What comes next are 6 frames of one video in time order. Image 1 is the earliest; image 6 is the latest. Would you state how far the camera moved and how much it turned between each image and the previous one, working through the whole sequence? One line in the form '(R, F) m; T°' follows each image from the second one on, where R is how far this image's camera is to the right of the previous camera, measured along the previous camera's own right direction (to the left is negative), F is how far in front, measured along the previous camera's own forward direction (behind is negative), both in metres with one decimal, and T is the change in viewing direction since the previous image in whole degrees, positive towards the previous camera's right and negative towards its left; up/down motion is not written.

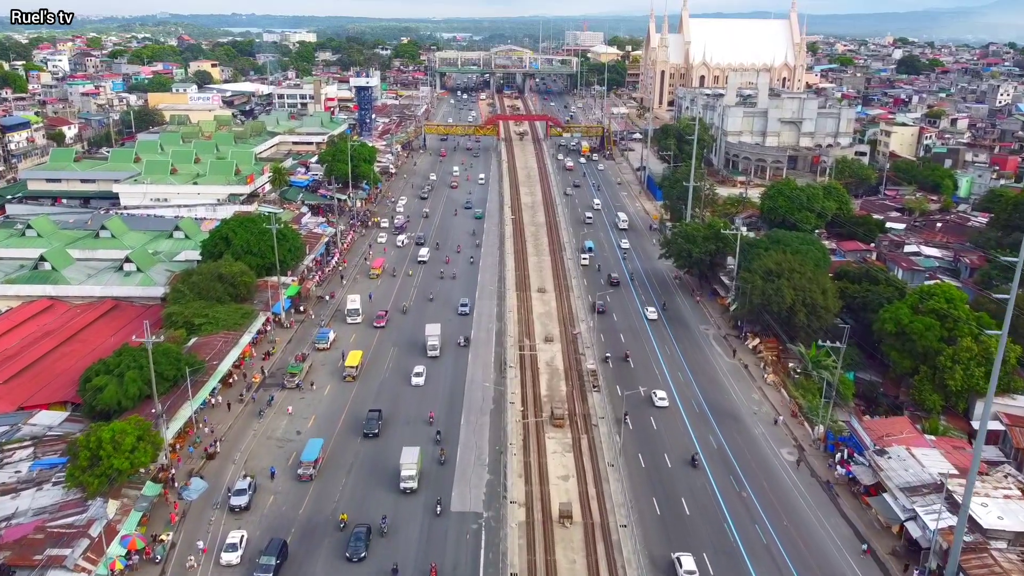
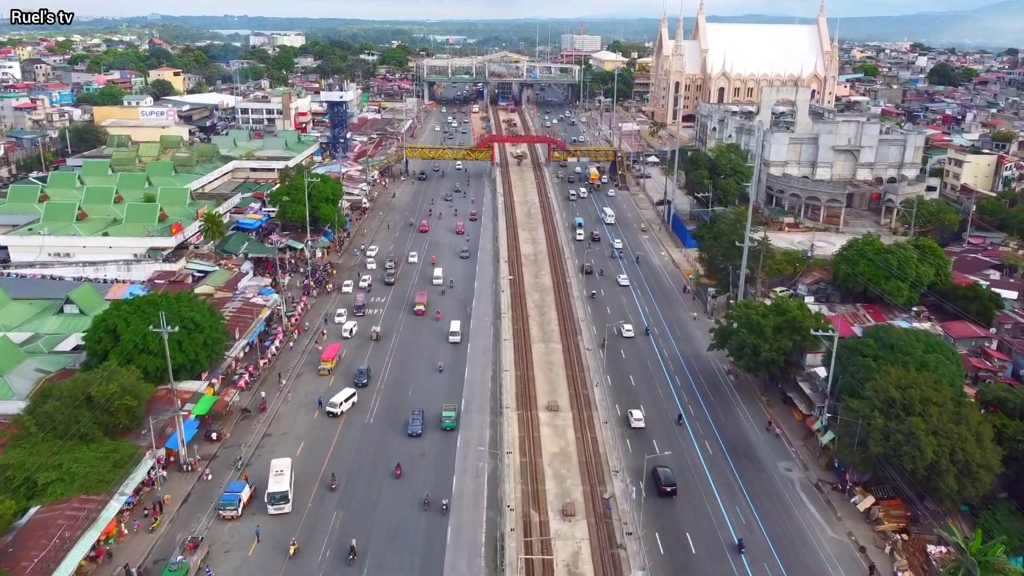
(-0.3, +20.9) m; 0°
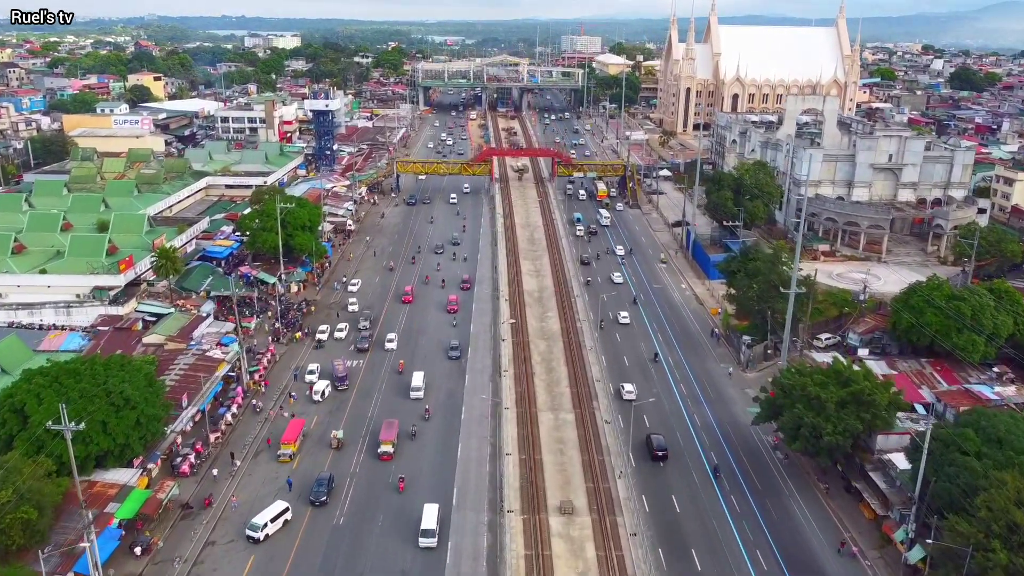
(-0.2, +10.4) m; 0°
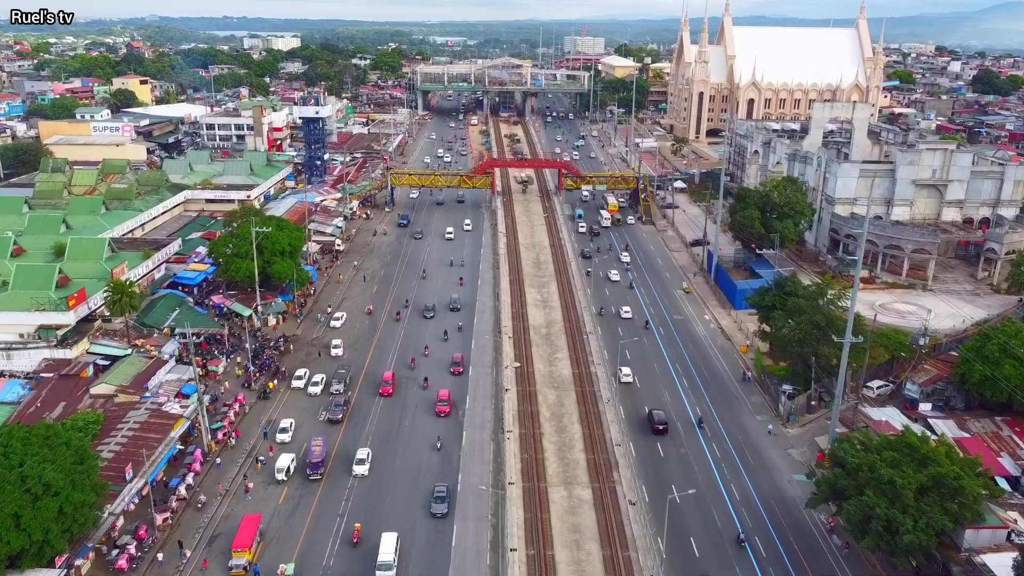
(-0.2, +8.3) m; 0°
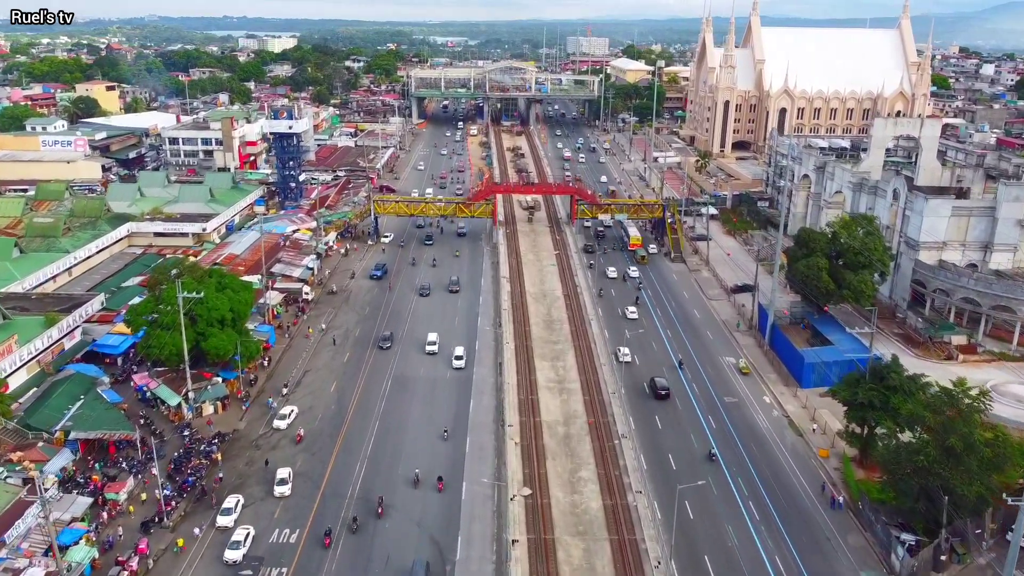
(-0.4, +15.7) m; 0°
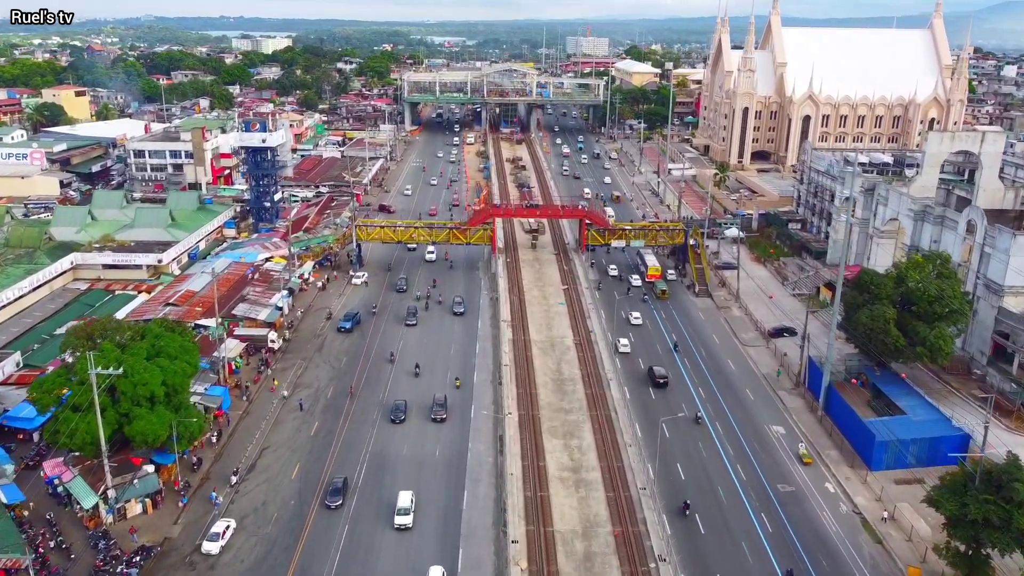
(-0.3, +10.9) m; 0°
